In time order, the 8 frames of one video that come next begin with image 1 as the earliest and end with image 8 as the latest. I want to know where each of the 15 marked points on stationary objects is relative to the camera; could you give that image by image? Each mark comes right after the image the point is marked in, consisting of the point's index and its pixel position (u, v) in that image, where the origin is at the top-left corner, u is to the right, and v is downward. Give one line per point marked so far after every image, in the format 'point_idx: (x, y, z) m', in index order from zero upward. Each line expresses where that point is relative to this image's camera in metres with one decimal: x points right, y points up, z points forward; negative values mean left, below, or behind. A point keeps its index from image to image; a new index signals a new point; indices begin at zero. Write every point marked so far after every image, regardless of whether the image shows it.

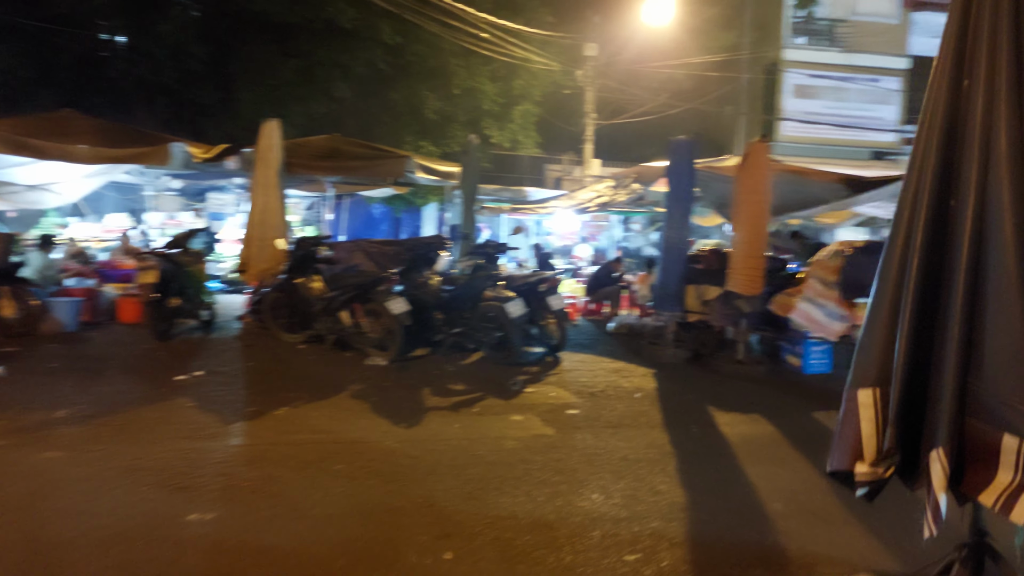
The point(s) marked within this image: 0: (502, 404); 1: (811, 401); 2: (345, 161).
0: (-0.1, -0.9, +6.7) m
1: (+2.6, -1.0, +7.3) m
2: (-2.1, +1.6, +10.7) m
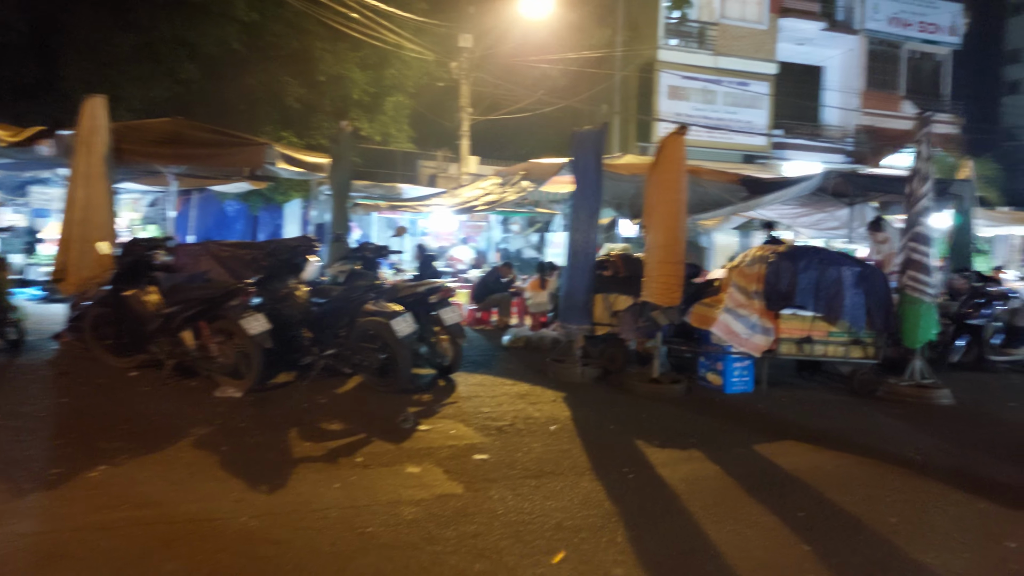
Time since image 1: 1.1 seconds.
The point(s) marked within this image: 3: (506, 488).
0: (-0.8, -1.0, +5.4) m
1: (+1.8, -1.0, +6.4) m
2: (-3.5, +1.5, +9.0) m
3: (0.0, -1.1, +4.8) m
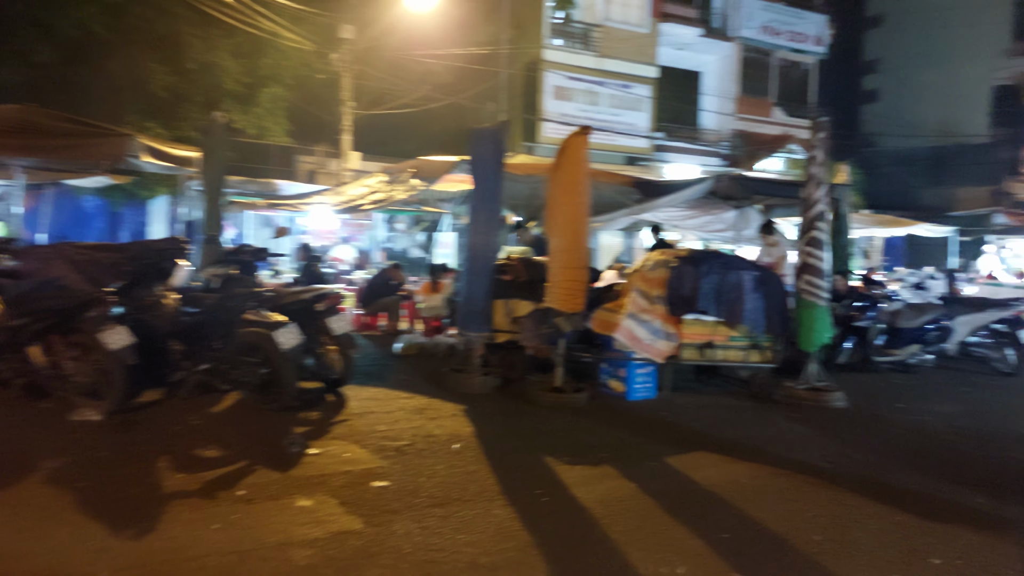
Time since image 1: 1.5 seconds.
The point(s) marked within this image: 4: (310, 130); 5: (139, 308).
0: (-1.3, -1.1, +4.8) m
1: (+1.0, -1.1, +6.1) m
2: (-4.5, +1.4, +8.0) m
3: (-0.5, -1.2, +4.3) m
4: (-4.7, +3.7, +19.6) m
5: (-2.7, -0.1, +6.2) m
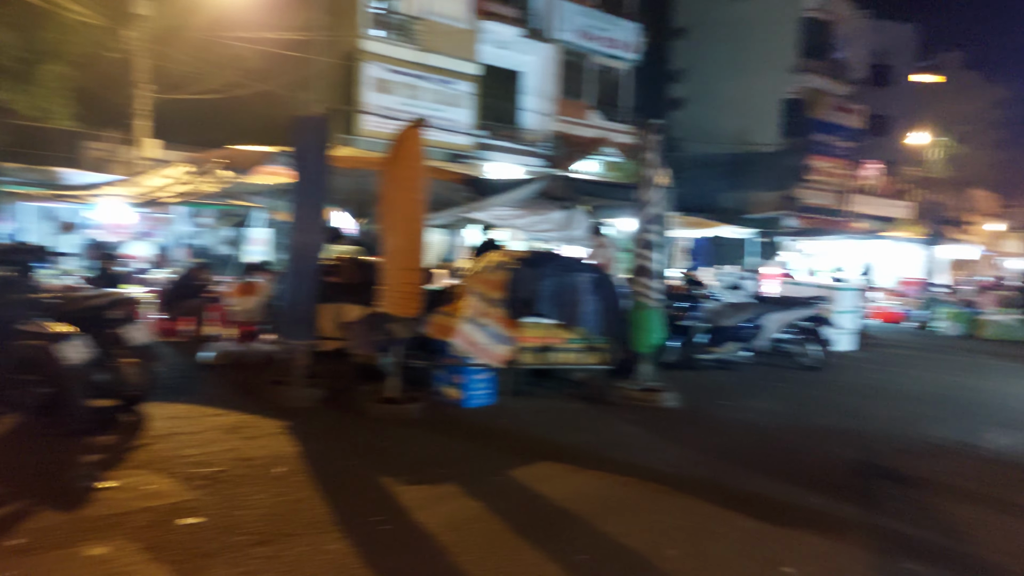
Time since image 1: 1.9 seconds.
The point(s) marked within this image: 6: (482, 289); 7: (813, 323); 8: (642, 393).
0: (-2.2, -1.1, +4.0) m
1: (-0.1, -1.1, +5.8) m
2: (-6.0, +1.4, +6.5) m
3: (-1.2, -1.2, +3.7) m
4: (-8.7, +3.7, +17.7) m
5: (-3.8, -0.2, +5.0) m
6: (-0.2, 0.0, +6.9) m
7: (+3.6, -0.4, +9.9) m
8: (+1.1, -0.9, +7.3) m
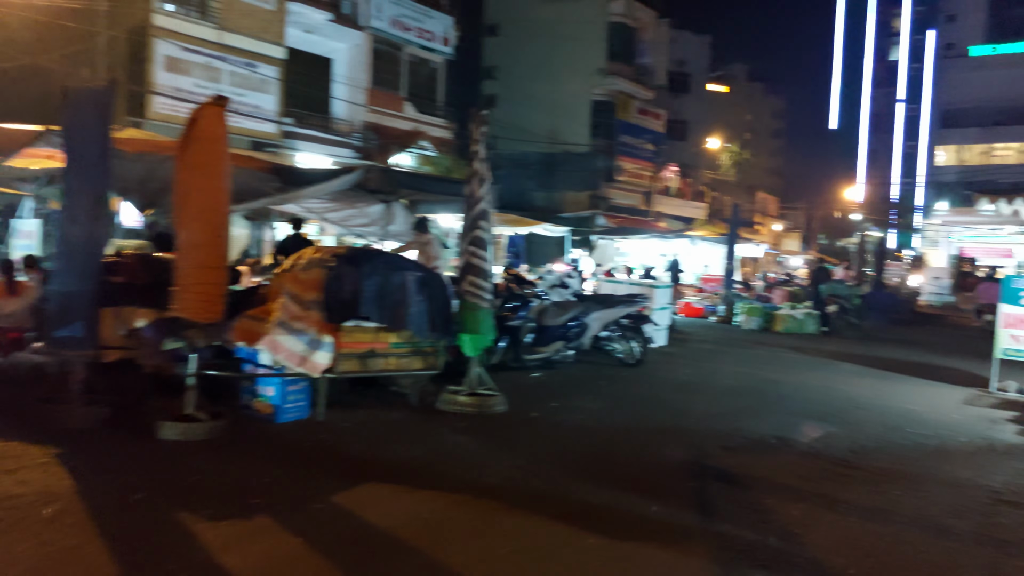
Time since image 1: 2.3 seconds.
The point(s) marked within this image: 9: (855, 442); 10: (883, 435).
0: (-2.8, -1.2, +3.0) m
1: (-1.2, -1.1, +5.2) m
2: (-7.1, +1.4, +4.5) m
3: (-1.9, -1.2, +2.9) m
4: (-12.2, +3.7, +14.9) m
5: (-4.7, -0.2, +3.6) m
6: (-1.6, 0.0, +6.2) m
7: (+1.4, -0.4, +10.0) m
8: (-0.3, -0.9, +7.0) m
9: (+2.7, -1.2, +6.6) m
10: (+3.1, -1.2, +7.0) m
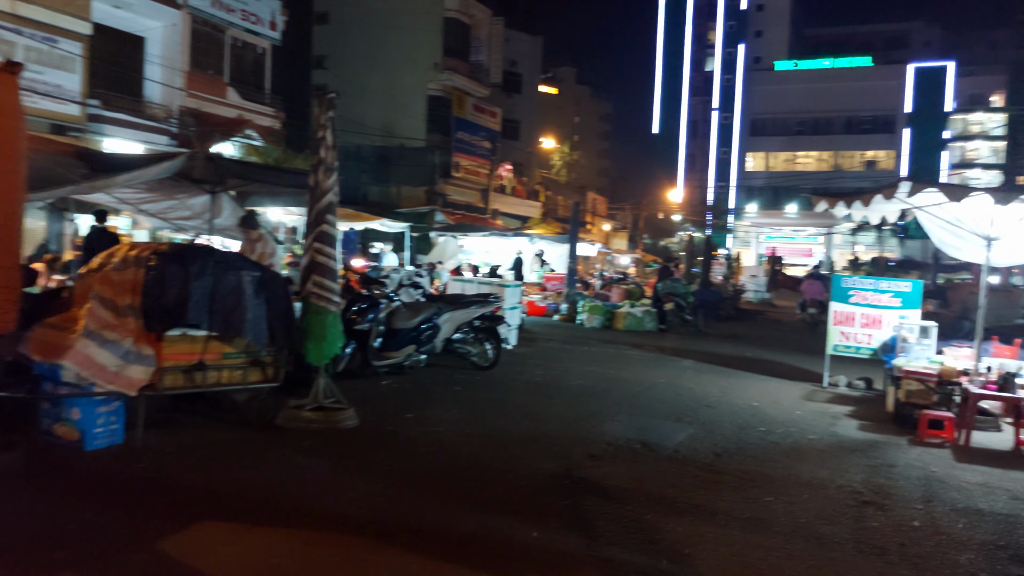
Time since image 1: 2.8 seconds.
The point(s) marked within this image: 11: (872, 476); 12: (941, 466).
0: (-3.1, -1.2, +1.9) m
1: (-2.0, -1.1, +4.4) m
2: (-7.6, +1.3, +2.5) m
3: (-2.1, -1.3, +2.0) m
4: (-14.7, +3.7, +11.6) m
5: (-5.1, -0.2, +2.1) m
6: (-2.5, 0.0, +5.3) m
7: (-0.3, -0.4, +9.6) m
8: (-1.5, -0.9, +6.3) m
9: (+1.6, -1.2, +6.5) m
10: (+1.9, -1.2, +7.0) m
11: (+2.5, -1.3, +5.8) m
12: (+3.2, -1.3, +6.4) m
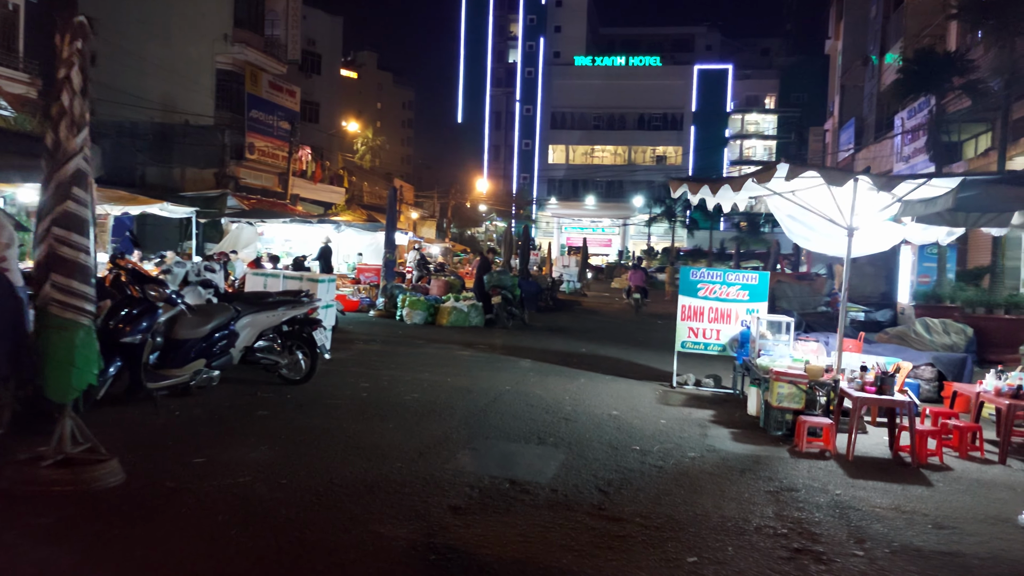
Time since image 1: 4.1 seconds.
0: (-3.0, -1.3, -0.2) m
1: (-2.5, -1.2, +2.5) m
2: (-7.5, +1.2, -0.7) m
3: (-2.0, -1.3, +0.1) m
4: (-16.5, +3.6, +6.5) m
5: (-4.9, -0.3, -0.5) m
6: (-3.2, -0.1, +3.2) m
7: (-2.0, -0.4, +7.9) m
8: (-2.4, -1.0, +4.4) m
9: (+0.5, -1.2, +5.4) m
10: (+0.7, -1.2, +5.9) m
11: (+1.6, -1.3, +4.9) m
12: (+2.2, -1.3, +5.6) m
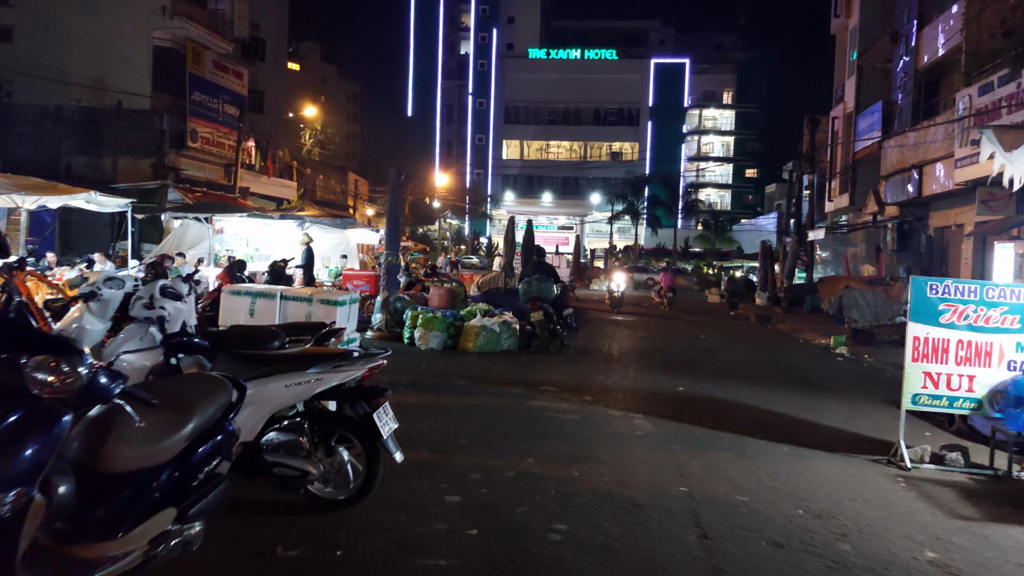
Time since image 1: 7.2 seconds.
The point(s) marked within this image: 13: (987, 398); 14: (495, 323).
0: (-1.2, -1.5, -4.0) m
1: (-0.9, -1.4, -1.3) m
2: (-5.7, +0.9, -4.8) m
3: (-0.3, -1.6, -3.6) m
4: (-15.2, +3.3, +1.7) m
5: (-3.1, -0.6, -4.4) m
6: (-1.7, -0.3, -0.6) m
7: (-0.9, -0.6, +4.2) m
8: (-0.9, -1.2, +0.7) m
9: (+1.9, -1.4, +1.9) m
10: (+2.0, -1.4, +2.4) m
11: (+3.0, -1.5, +1.5) m
12: (+3.5, -1.5, +2.2) m
13: (+3.5, -0.8, +6.2) m
14: (-0.2, -0.5, +11.6) m
